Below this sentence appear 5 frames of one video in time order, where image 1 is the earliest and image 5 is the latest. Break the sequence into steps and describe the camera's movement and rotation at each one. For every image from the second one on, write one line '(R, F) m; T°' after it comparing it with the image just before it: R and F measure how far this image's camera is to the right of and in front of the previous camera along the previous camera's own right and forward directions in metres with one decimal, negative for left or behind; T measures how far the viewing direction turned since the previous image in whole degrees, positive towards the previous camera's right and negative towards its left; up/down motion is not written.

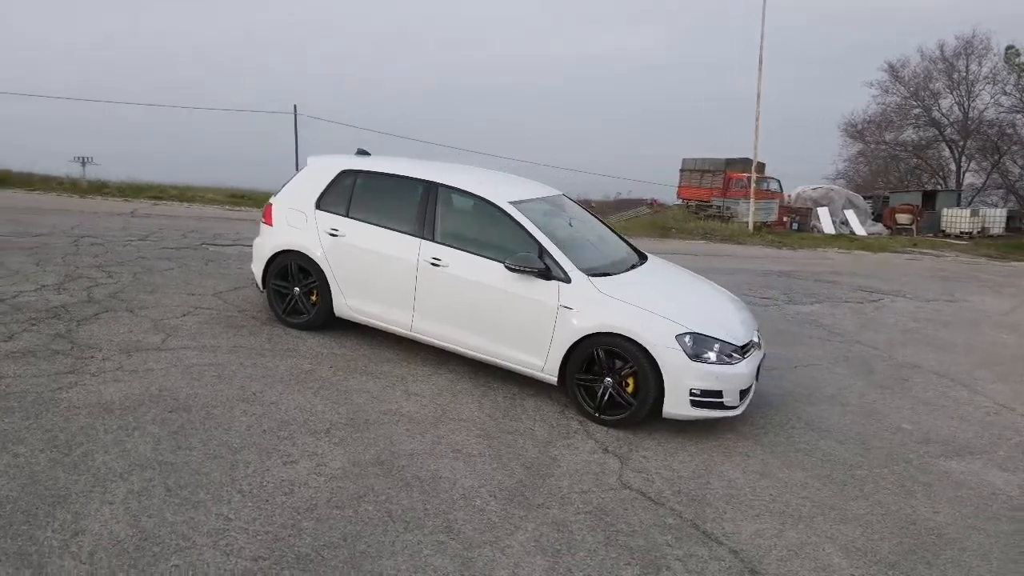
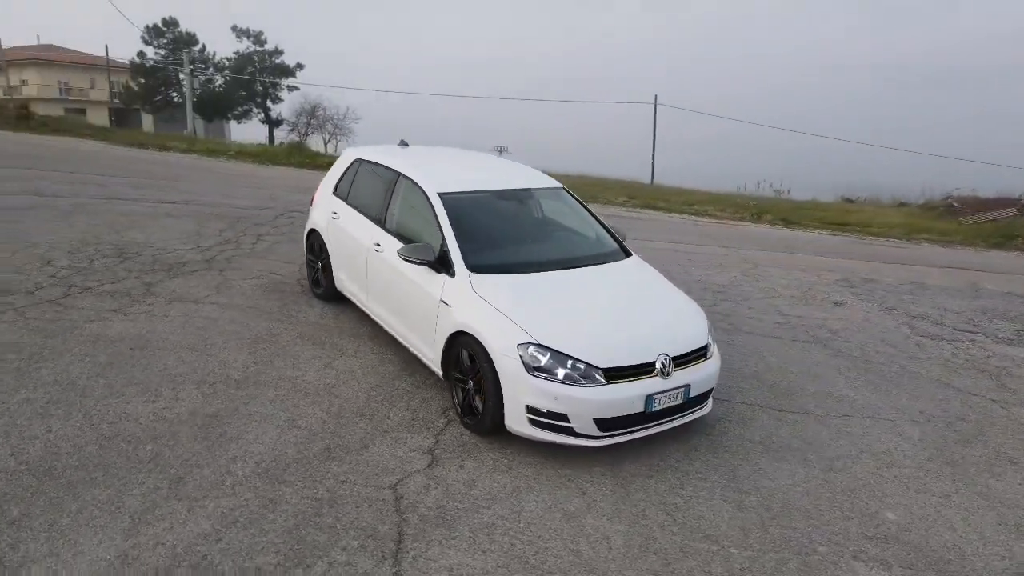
(+2.9, +0.9) m; -30°
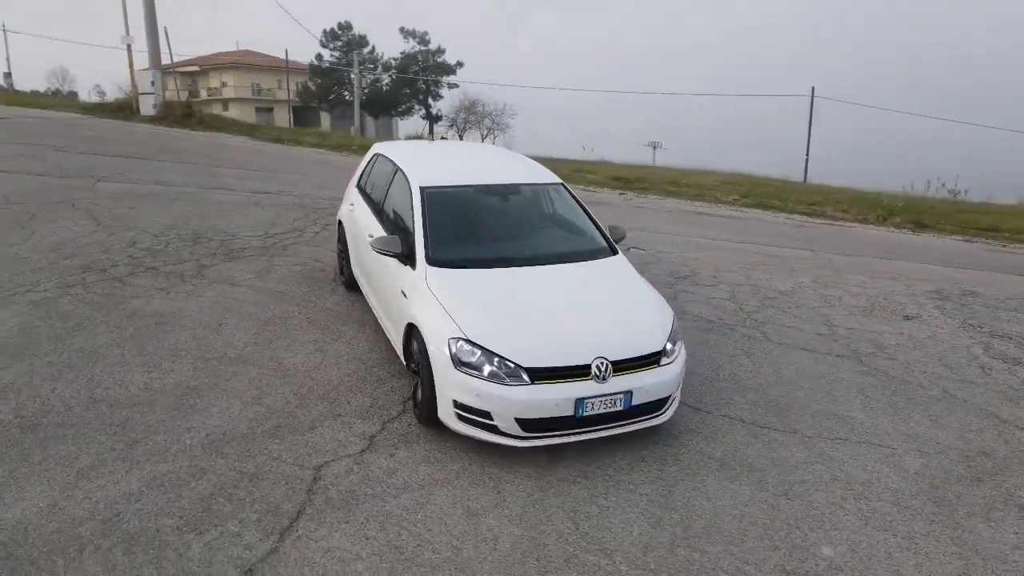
(+1.2, +0.2) m; -12°
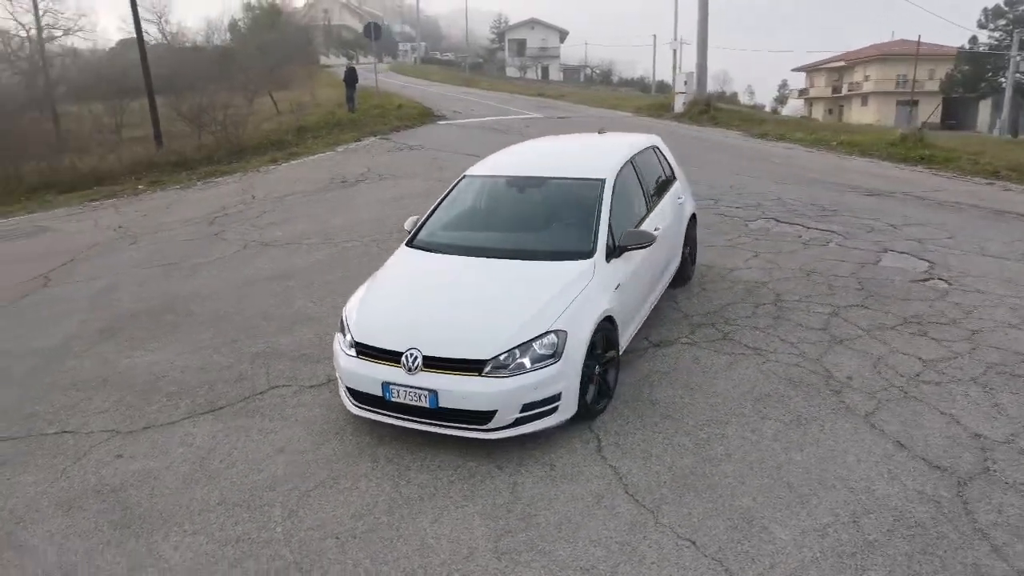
(+3.6, +1.6) m; -46°
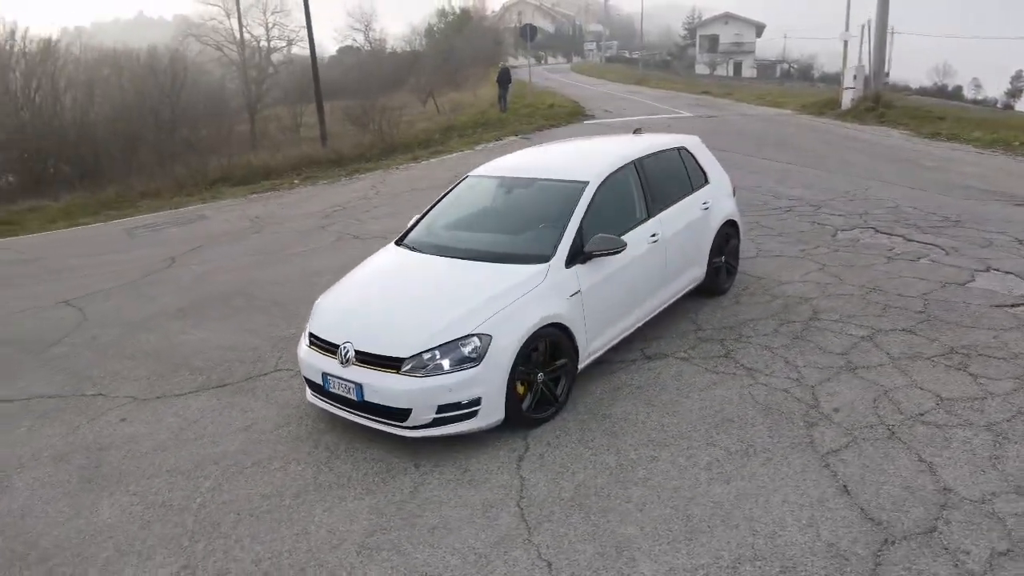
(+1.3, +0.2) m; -14°
